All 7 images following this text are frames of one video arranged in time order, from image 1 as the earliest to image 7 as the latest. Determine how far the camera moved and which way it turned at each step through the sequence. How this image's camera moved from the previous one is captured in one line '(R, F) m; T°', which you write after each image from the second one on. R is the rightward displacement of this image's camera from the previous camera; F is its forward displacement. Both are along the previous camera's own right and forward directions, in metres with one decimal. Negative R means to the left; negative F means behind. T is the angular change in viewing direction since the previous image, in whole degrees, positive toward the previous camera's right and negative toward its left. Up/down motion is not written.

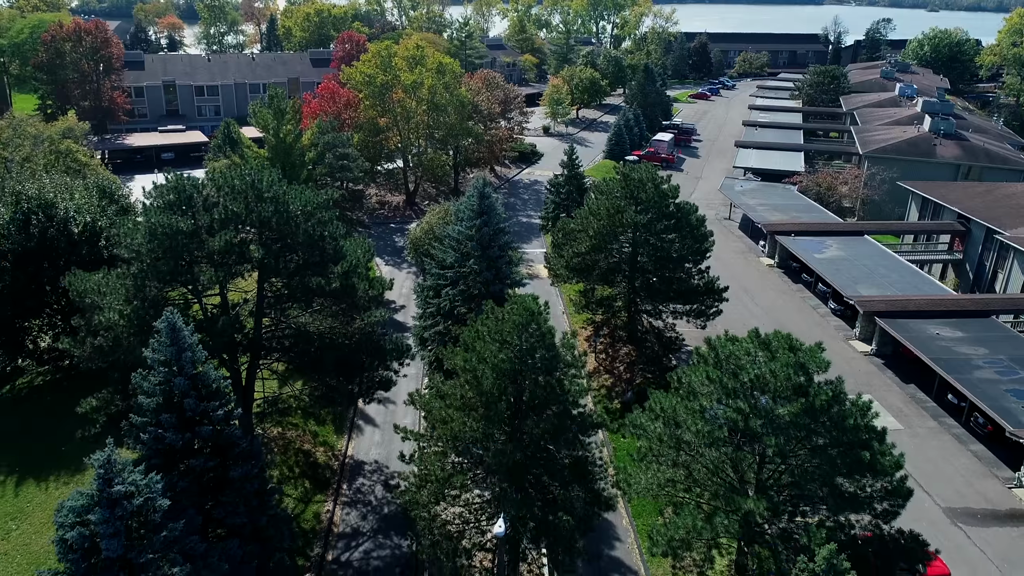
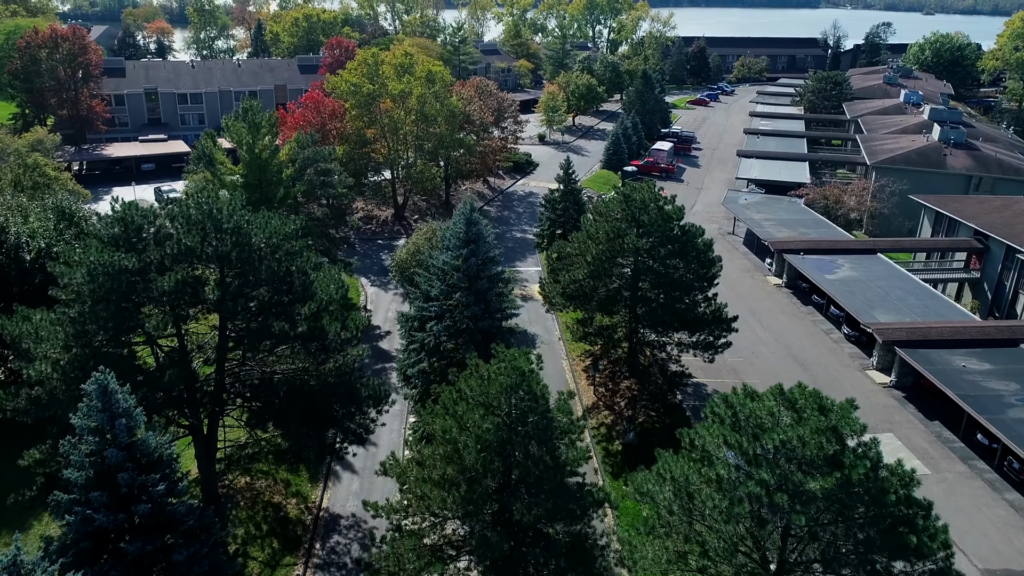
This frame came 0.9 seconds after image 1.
(+0.2, +2.3) m; 0°
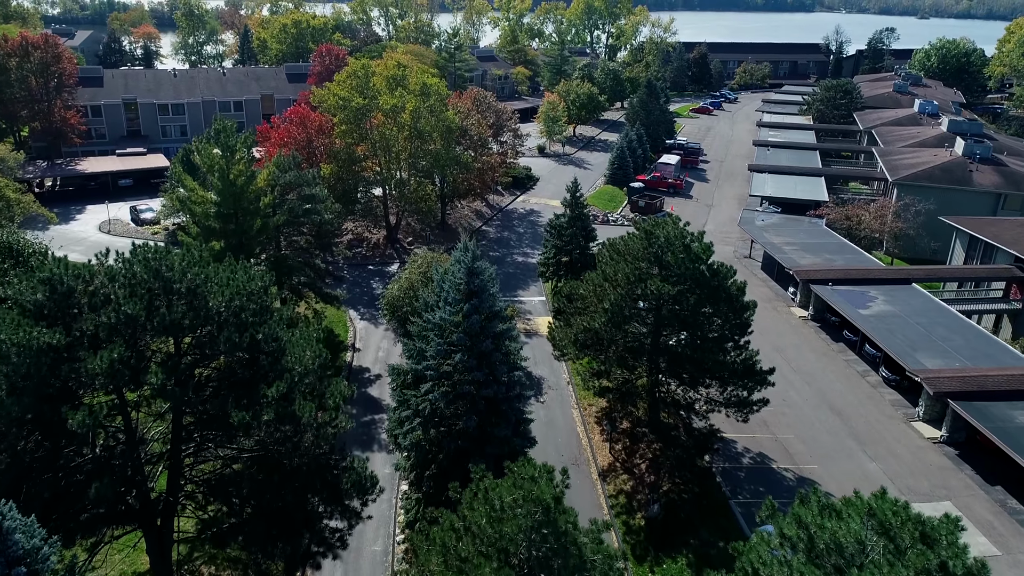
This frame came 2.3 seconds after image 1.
(-0.4, +3.3) m; 0°
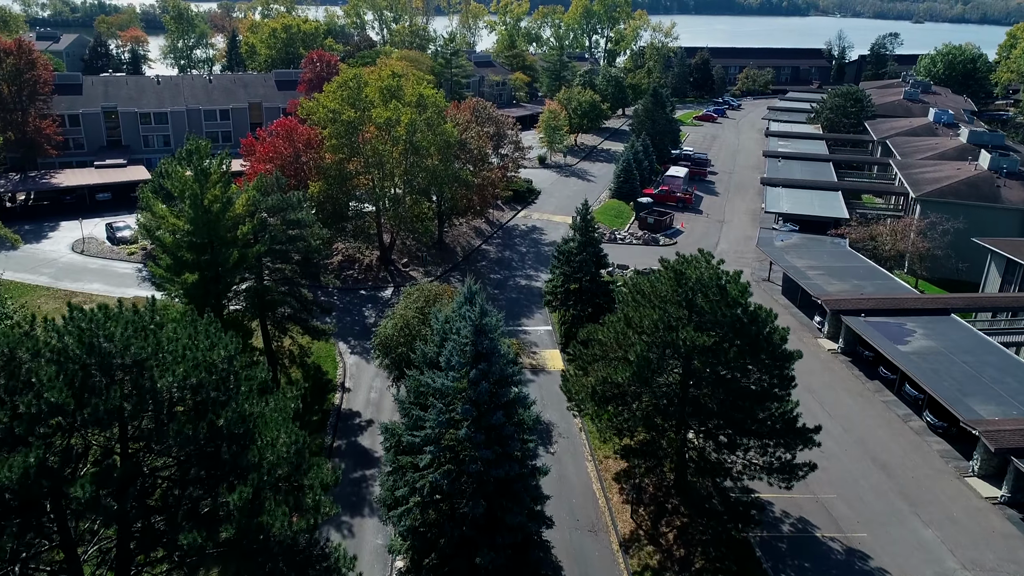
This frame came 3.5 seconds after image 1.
(-0.4, +3.0) m; 0°
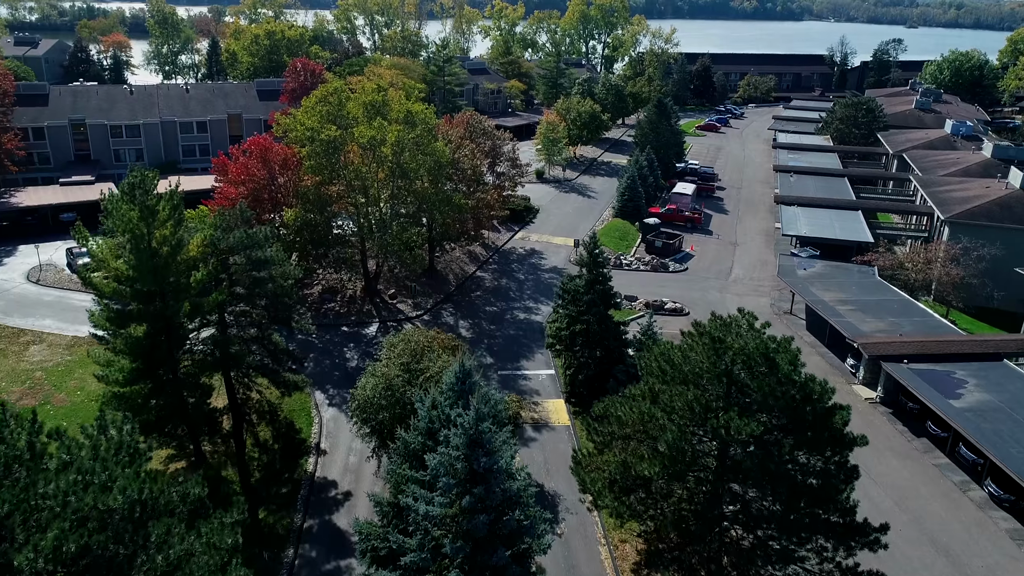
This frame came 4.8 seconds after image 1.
(-0.2, +3.8) m; 0°
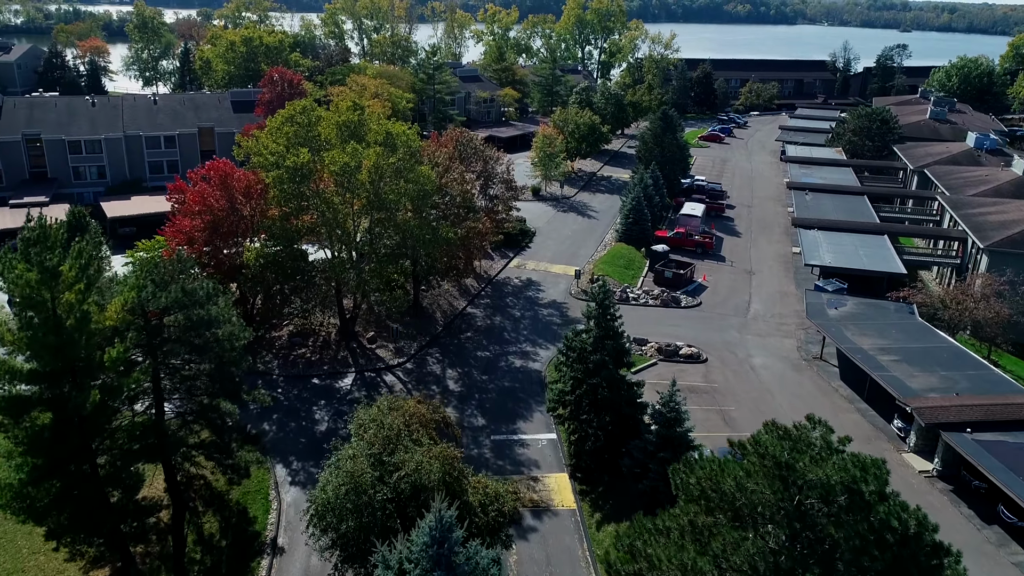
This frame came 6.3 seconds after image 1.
(0.0, +4.4) m; 0°
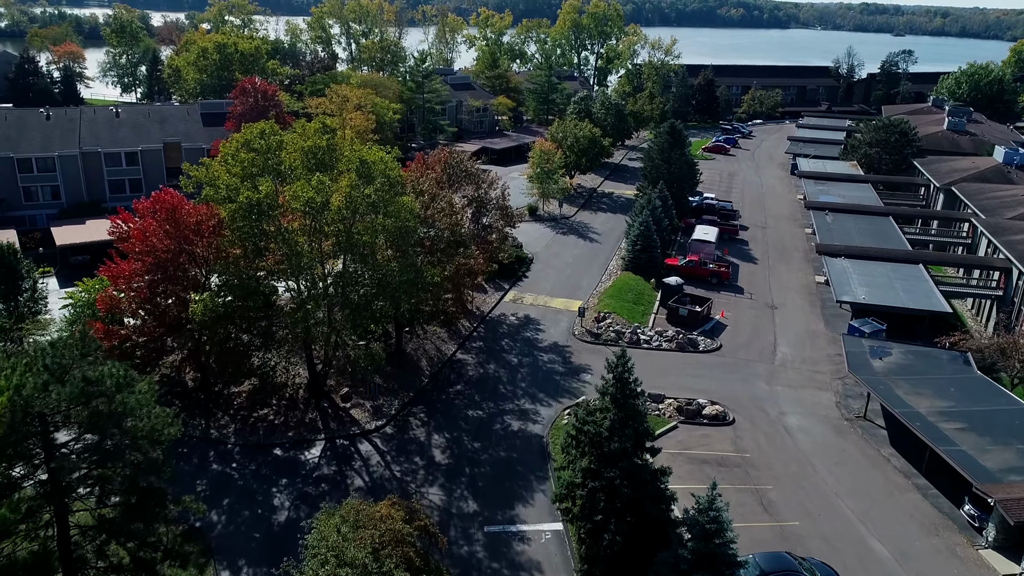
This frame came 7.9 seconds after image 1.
(-0.1, +4.7) m; 0°
